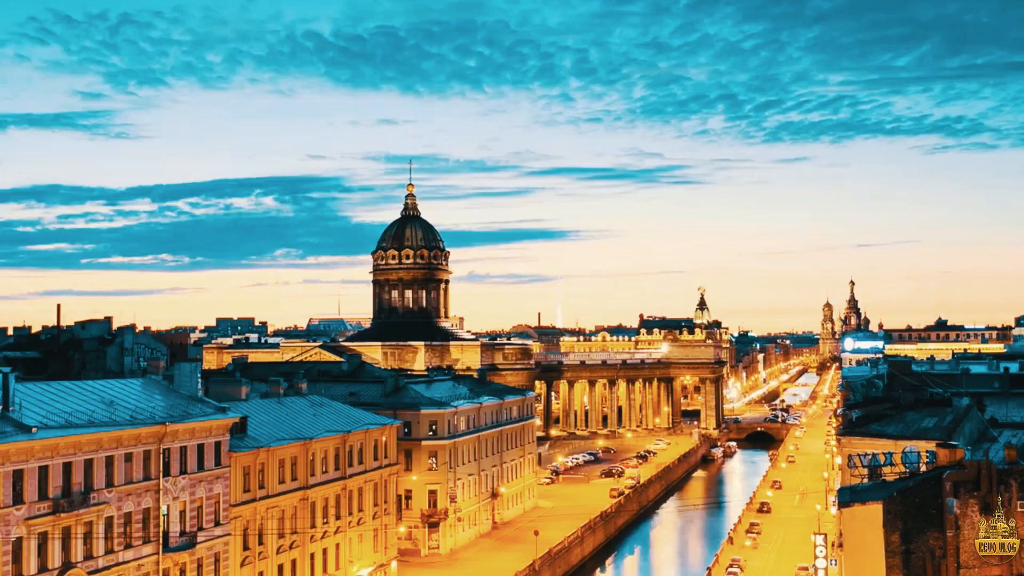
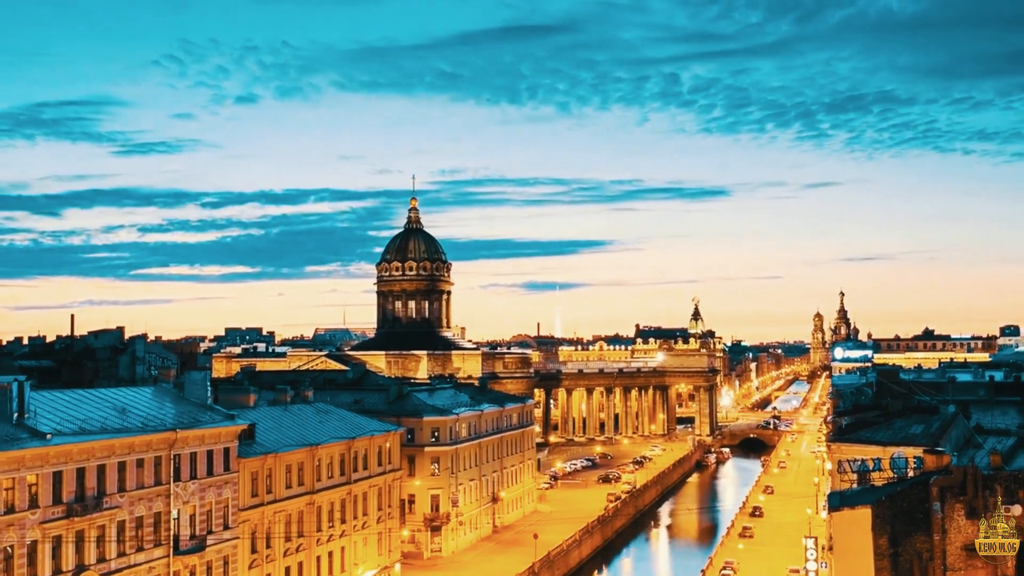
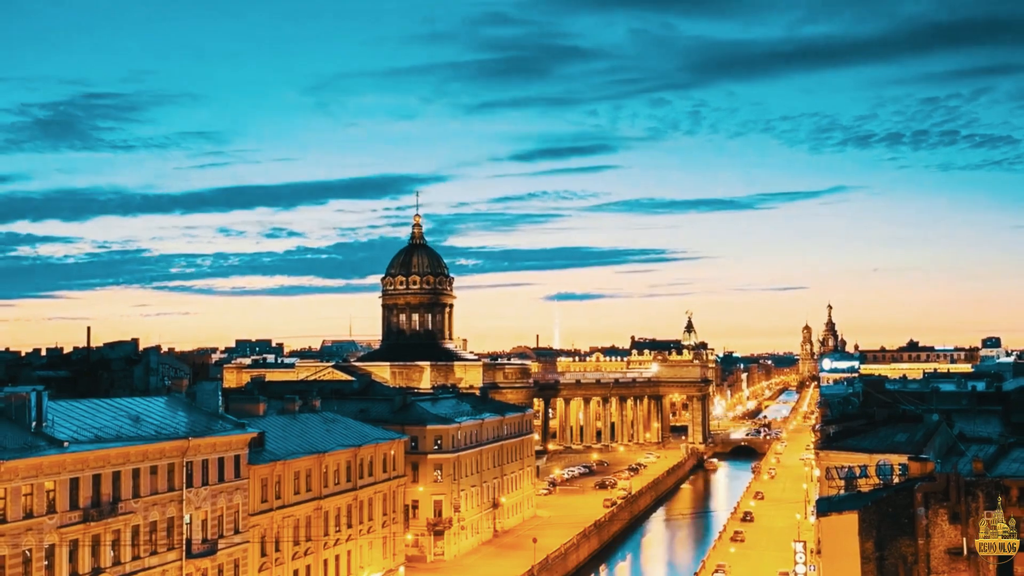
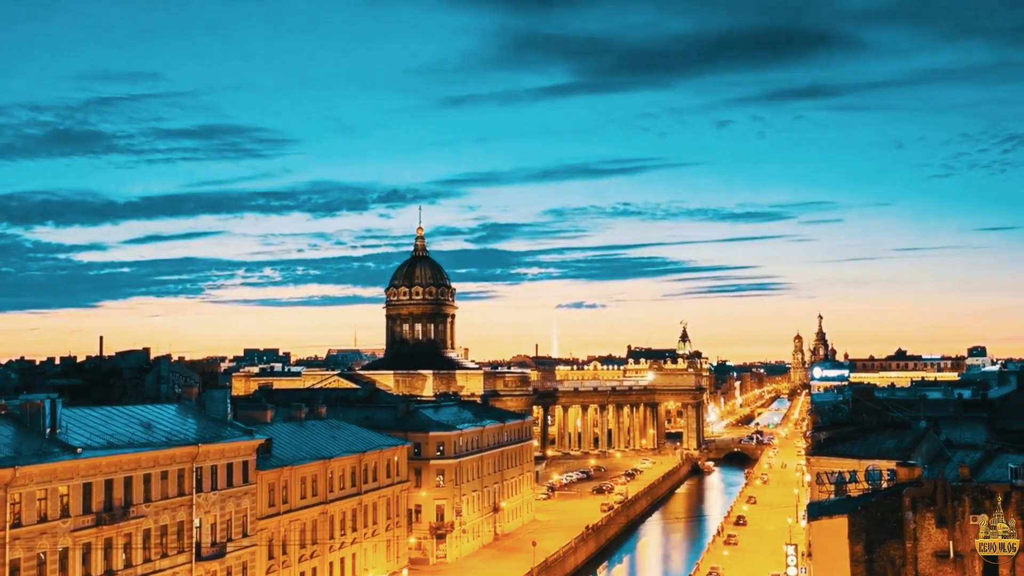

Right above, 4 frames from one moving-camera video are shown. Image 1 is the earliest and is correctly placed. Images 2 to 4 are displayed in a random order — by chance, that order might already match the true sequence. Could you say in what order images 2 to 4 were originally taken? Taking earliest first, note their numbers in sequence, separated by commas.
2, 3, 4
